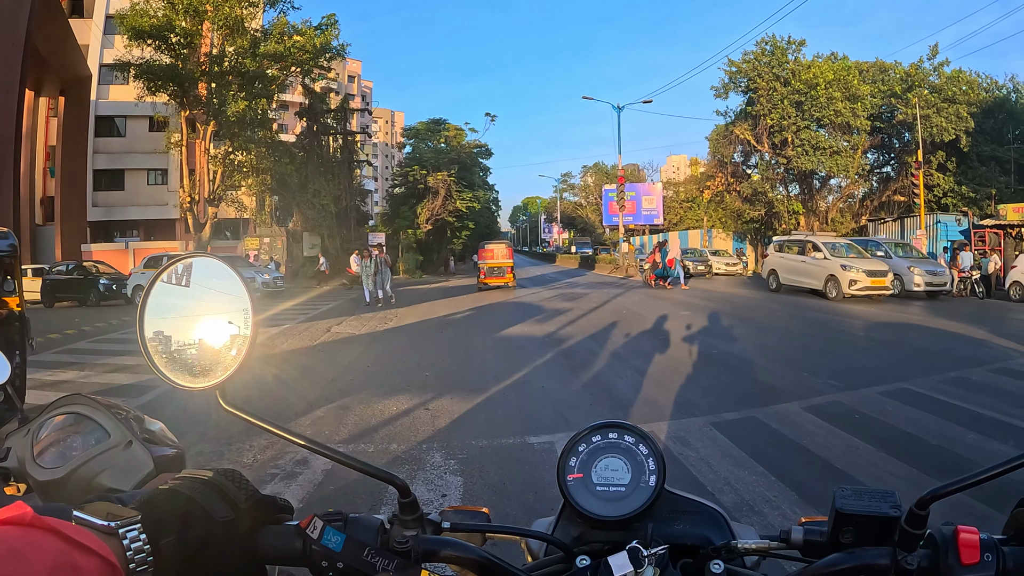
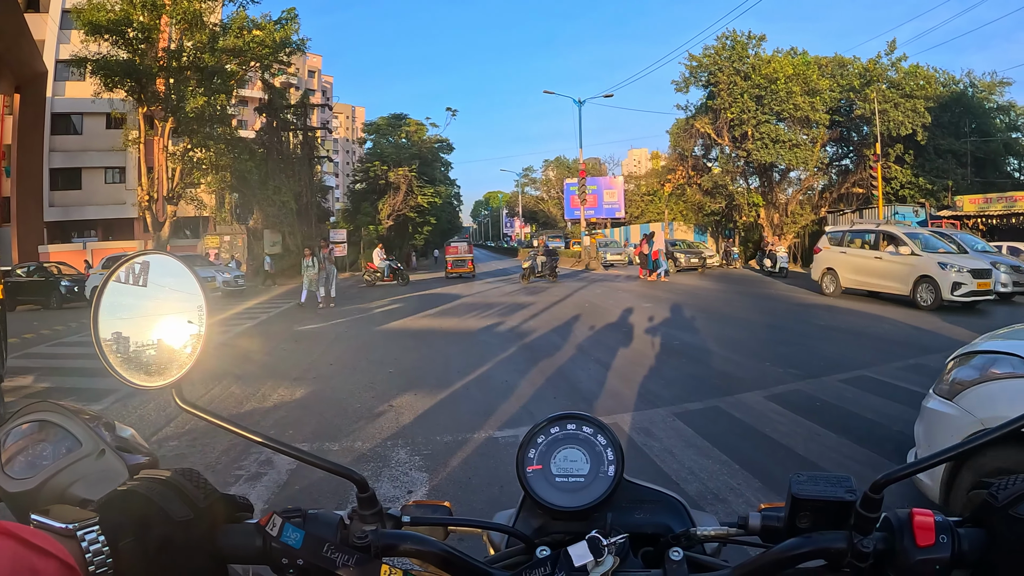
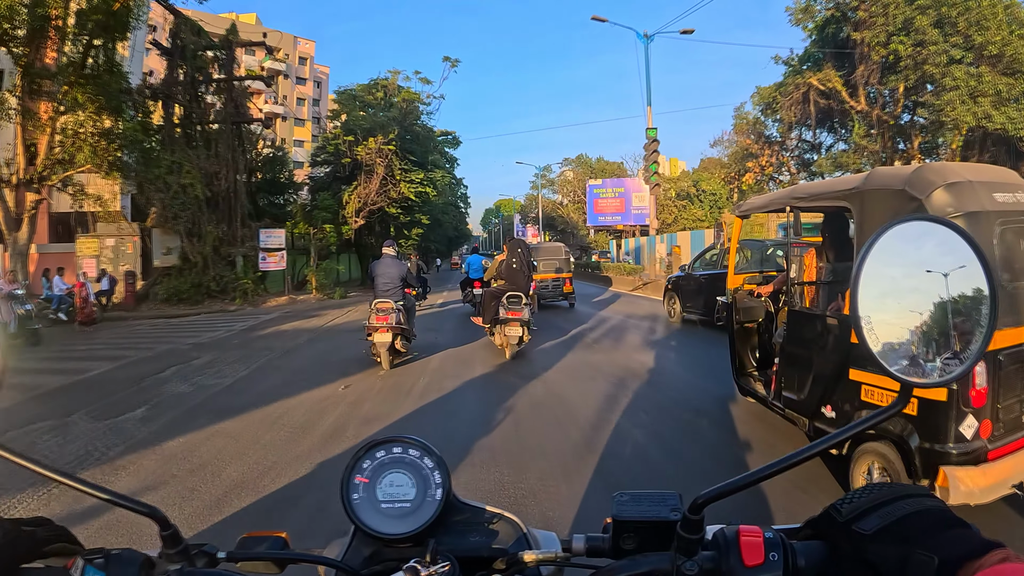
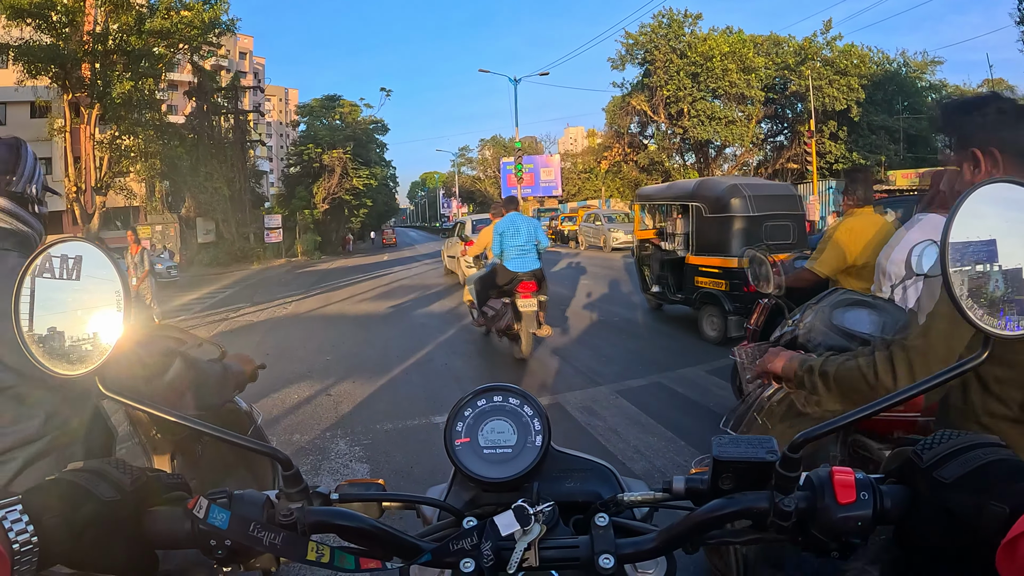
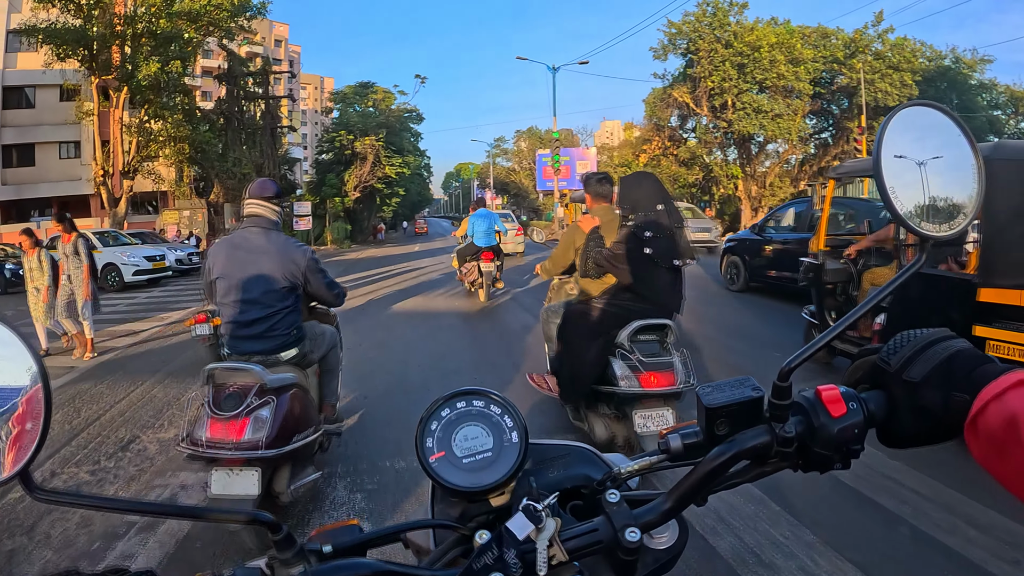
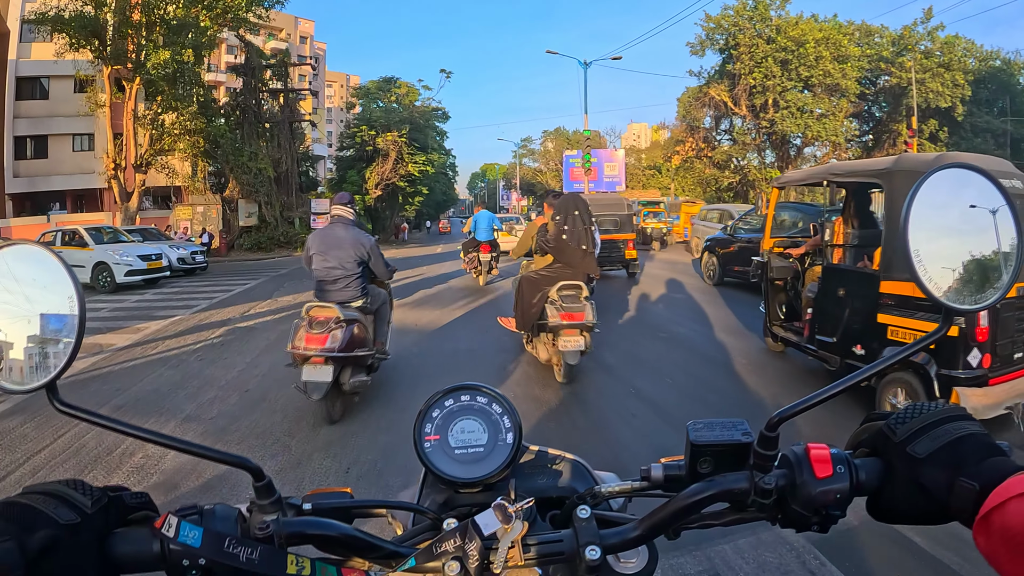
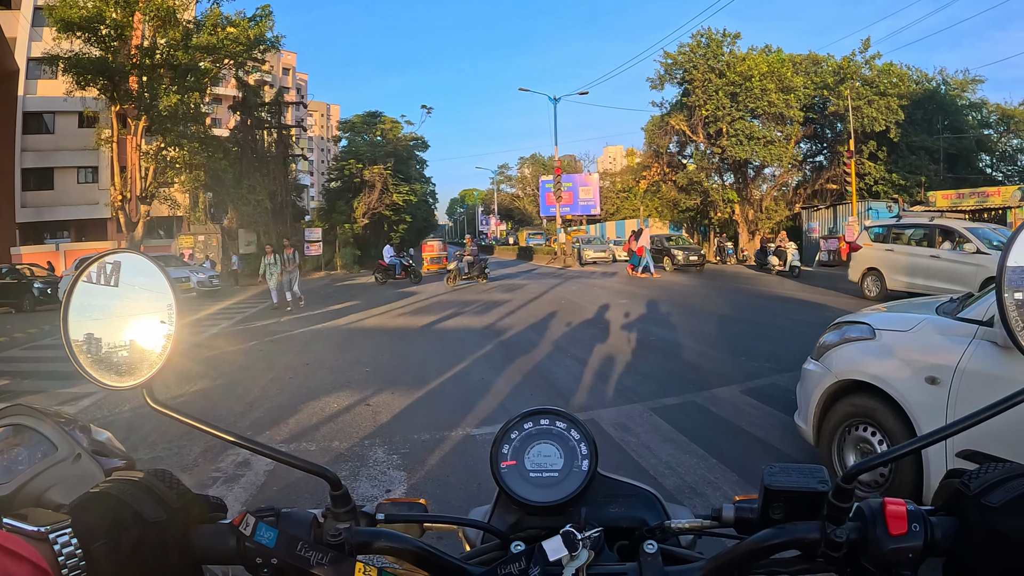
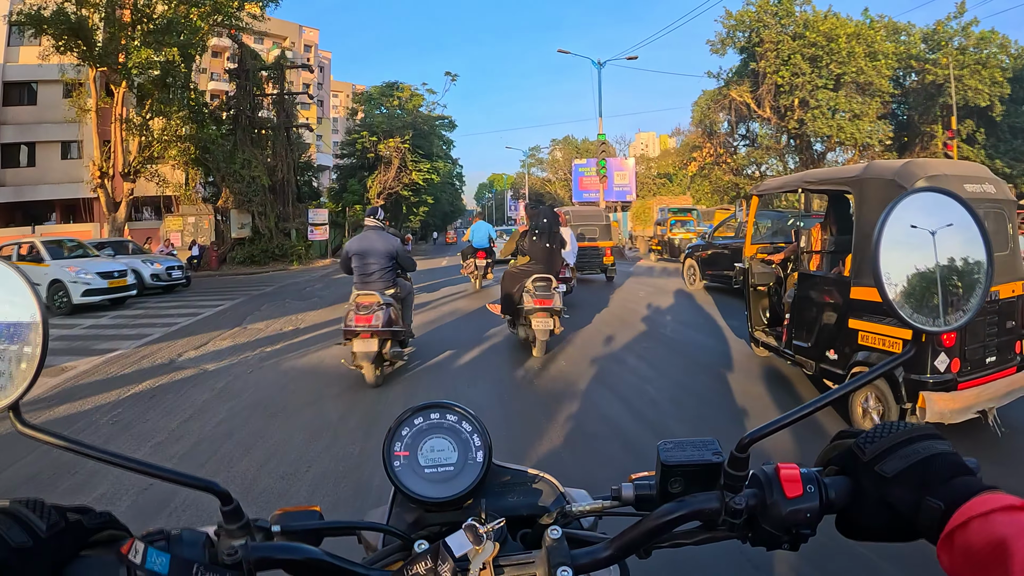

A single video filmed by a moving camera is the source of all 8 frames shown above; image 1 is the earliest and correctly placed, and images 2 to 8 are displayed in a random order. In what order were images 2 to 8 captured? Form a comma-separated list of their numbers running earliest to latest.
2, 7, 4, 5, 6, 8, 3
